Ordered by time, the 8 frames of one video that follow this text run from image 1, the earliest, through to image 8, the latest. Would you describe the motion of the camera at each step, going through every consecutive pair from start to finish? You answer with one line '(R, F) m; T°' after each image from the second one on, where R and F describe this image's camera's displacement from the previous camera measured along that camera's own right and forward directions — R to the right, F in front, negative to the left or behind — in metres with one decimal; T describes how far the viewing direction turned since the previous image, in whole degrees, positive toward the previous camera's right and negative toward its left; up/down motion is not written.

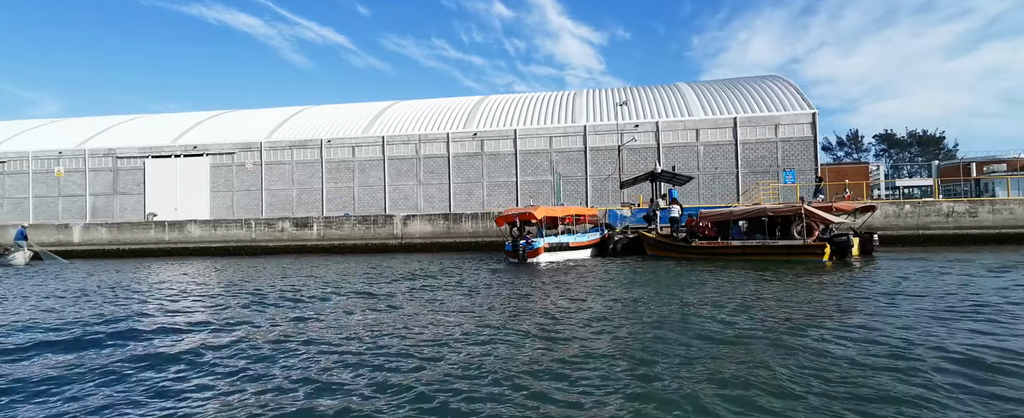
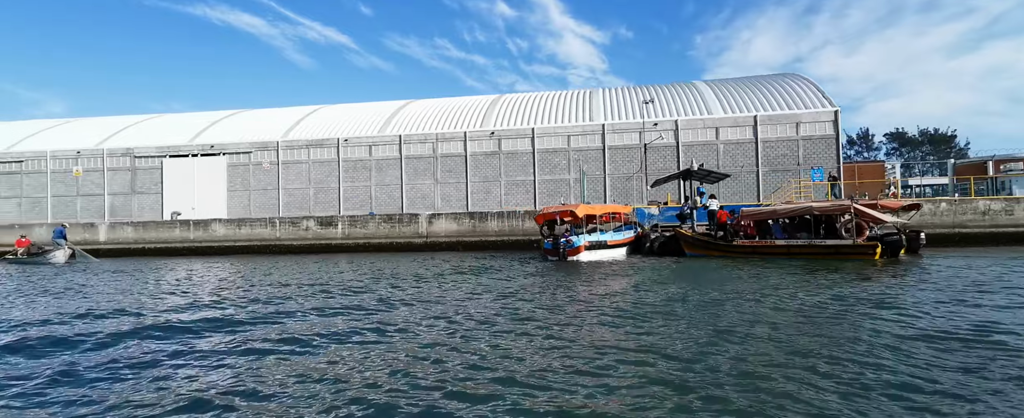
(-0.8, 0.0) m; 0°
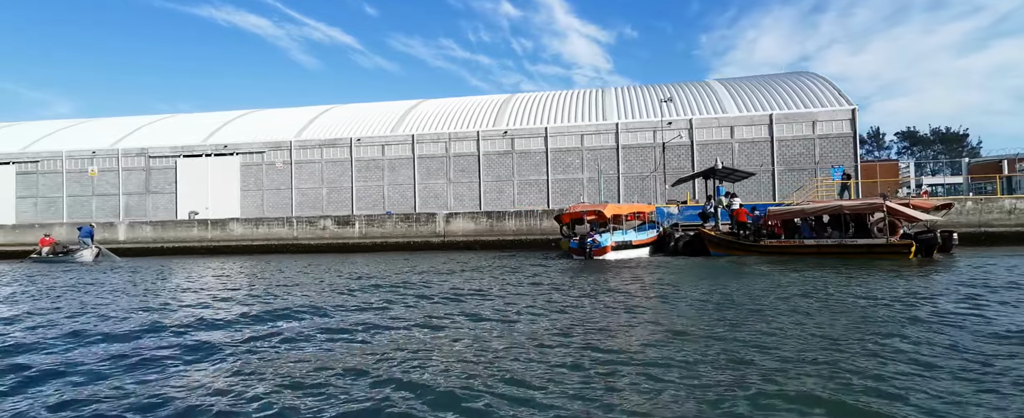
(-0.4, 0.0) m; 0°
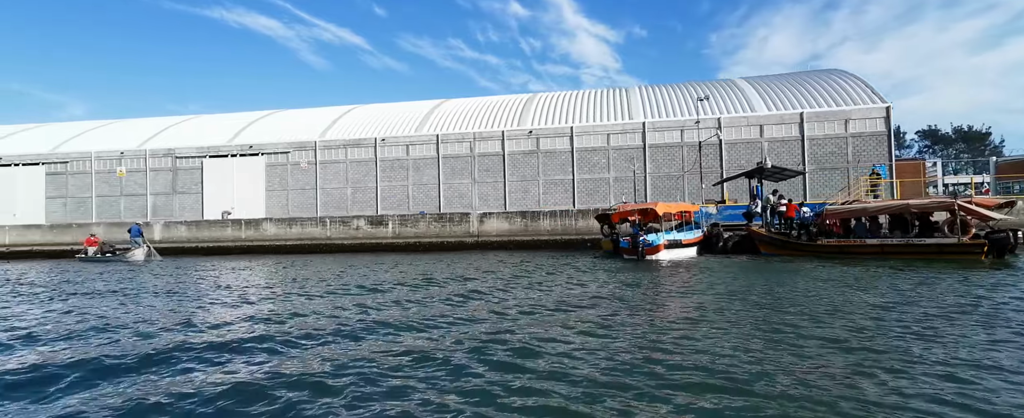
(-0.9, +0.1) m; -1°
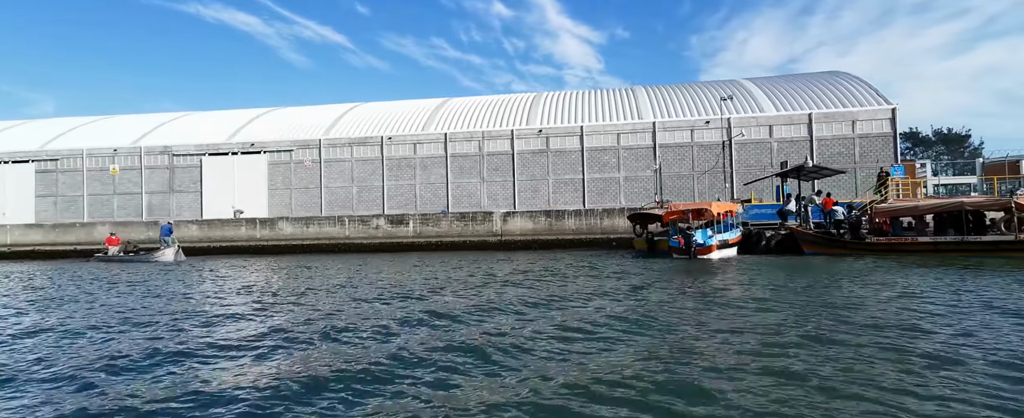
(-1.4, +0.2) m; +2°
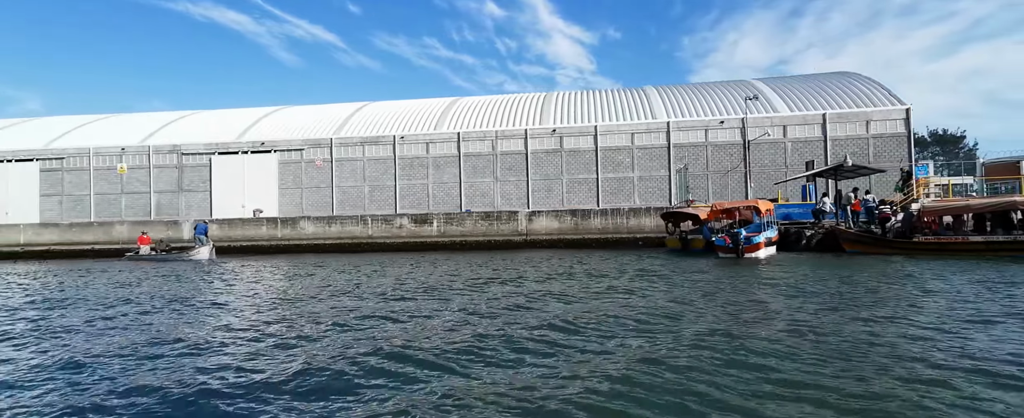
(-1.1, +0.1) m; +1°
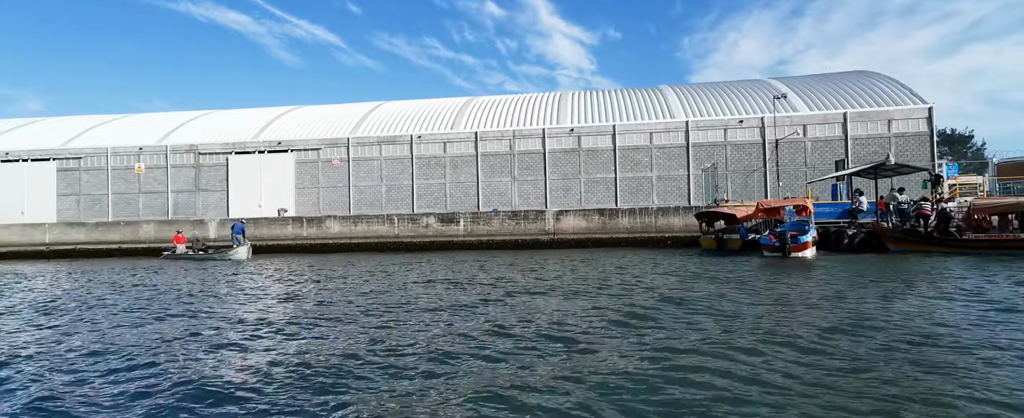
(-0.9, 0.0) m; 0°
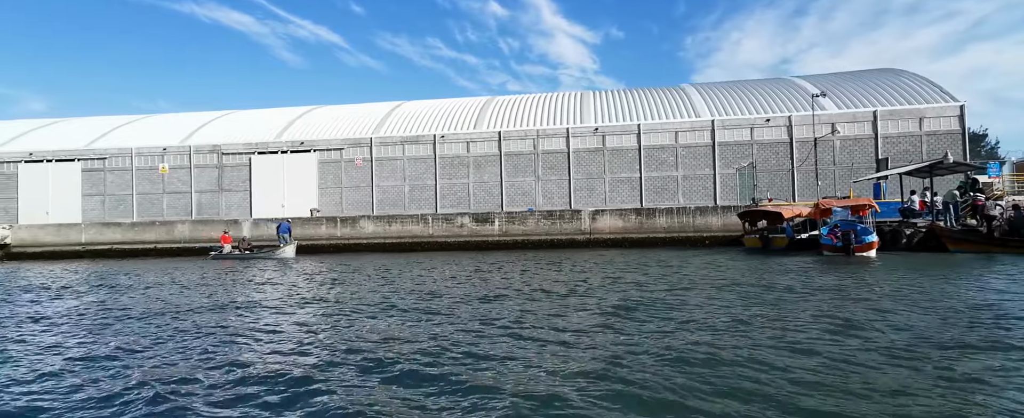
(-1.1, +0.1) m; 0°
